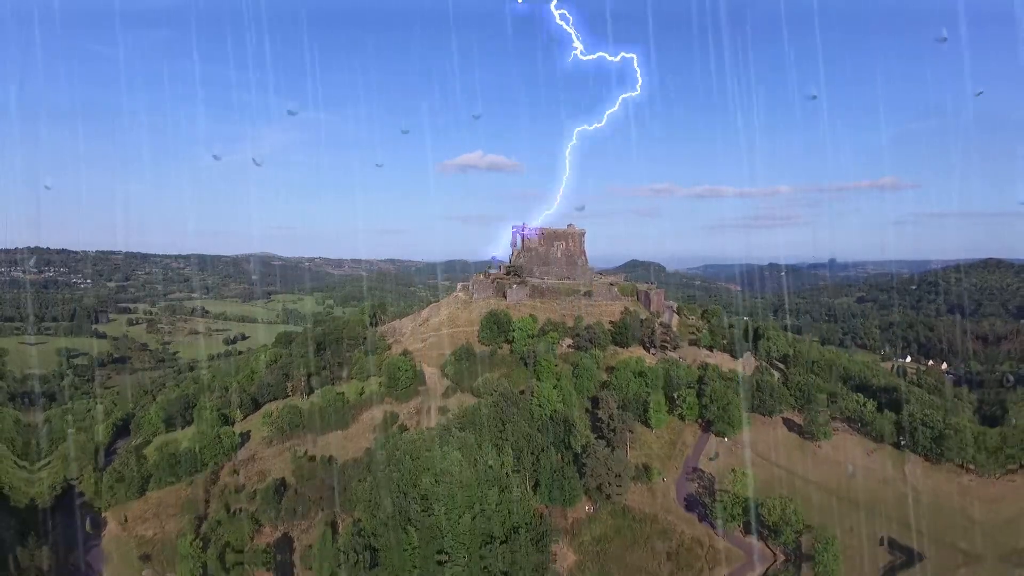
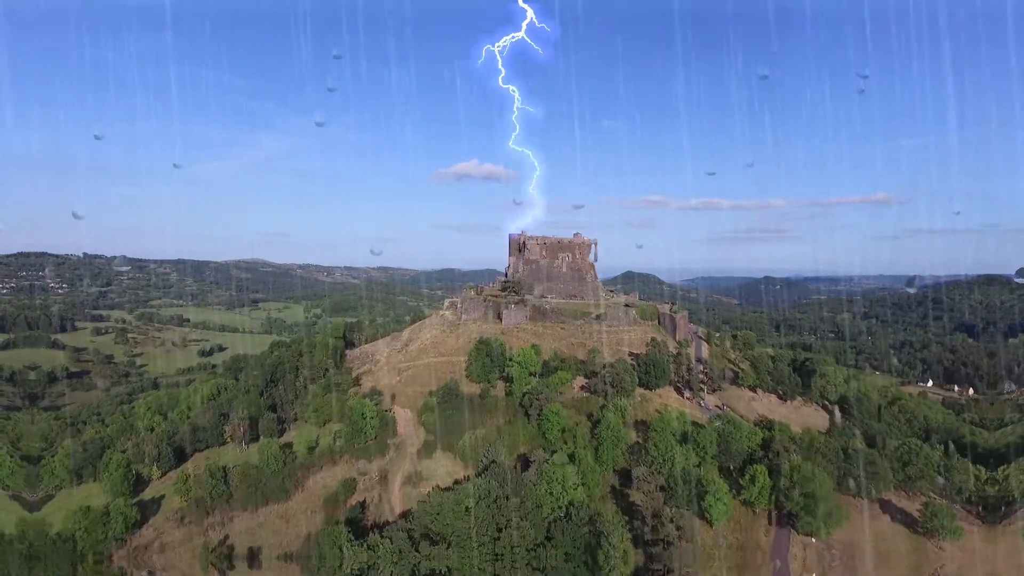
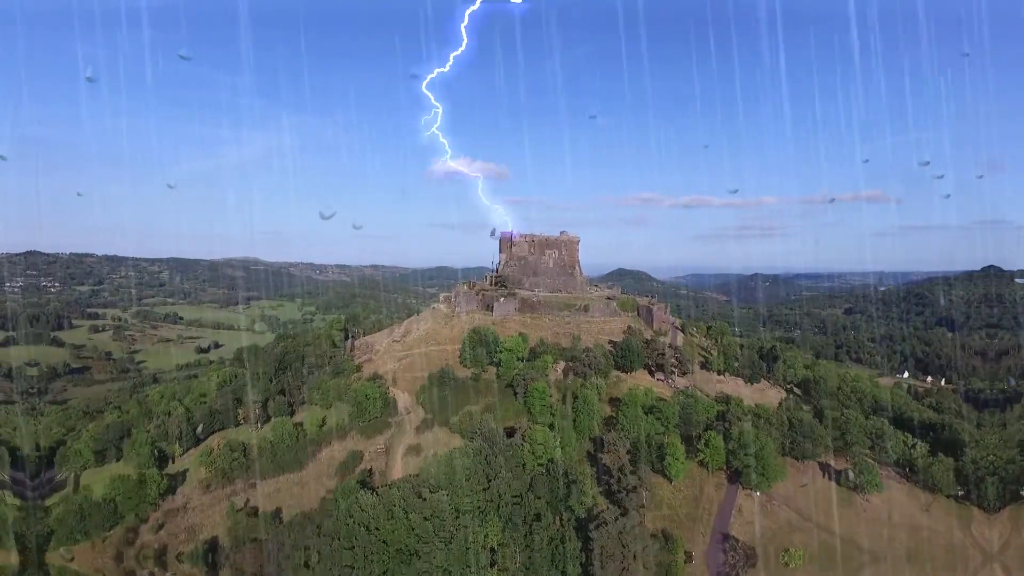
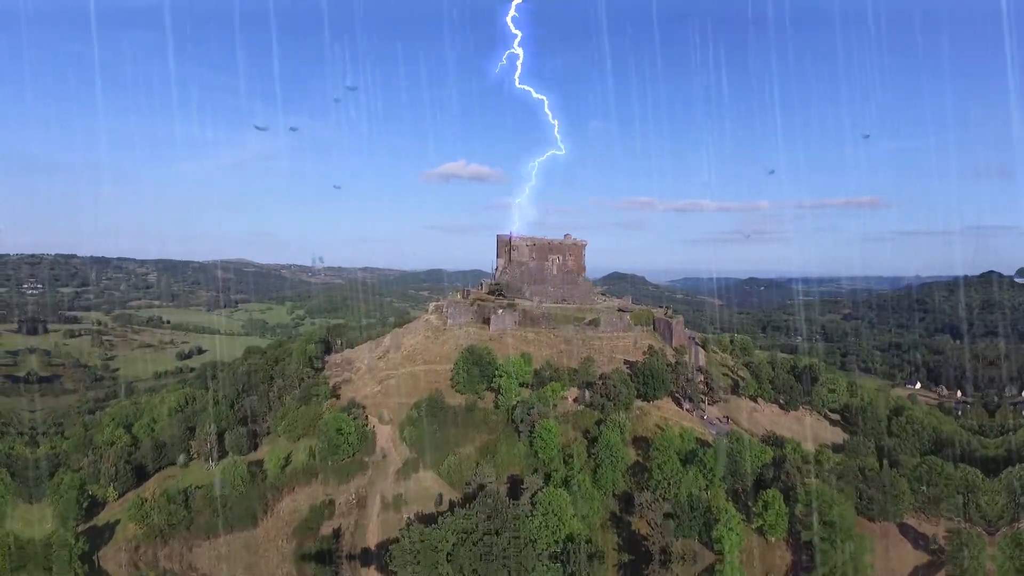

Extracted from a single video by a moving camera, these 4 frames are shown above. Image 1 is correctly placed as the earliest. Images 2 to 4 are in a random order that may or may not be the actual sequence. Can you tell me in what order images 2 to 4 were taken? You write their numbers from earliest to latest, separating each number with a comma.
3, 2, 4
